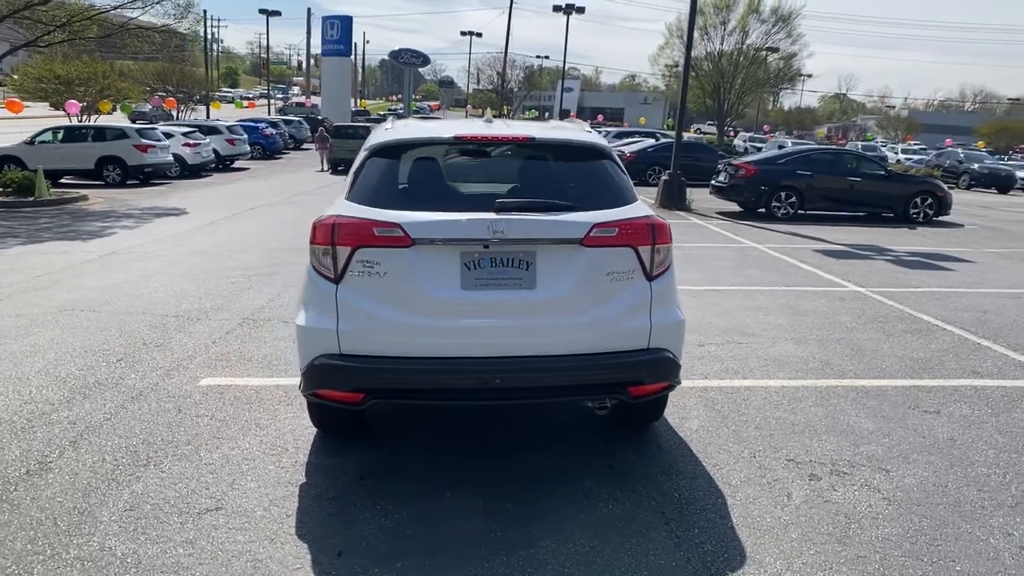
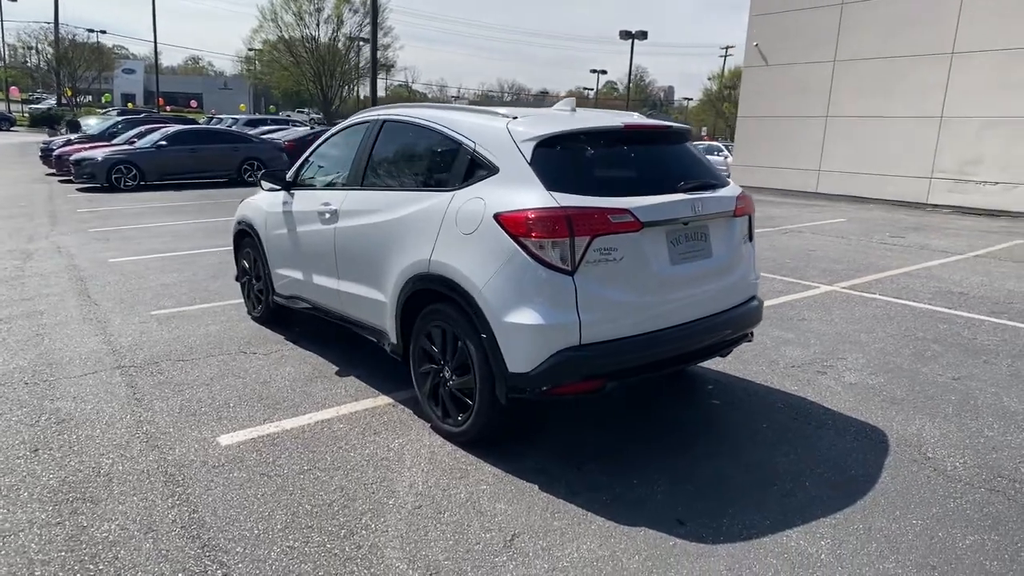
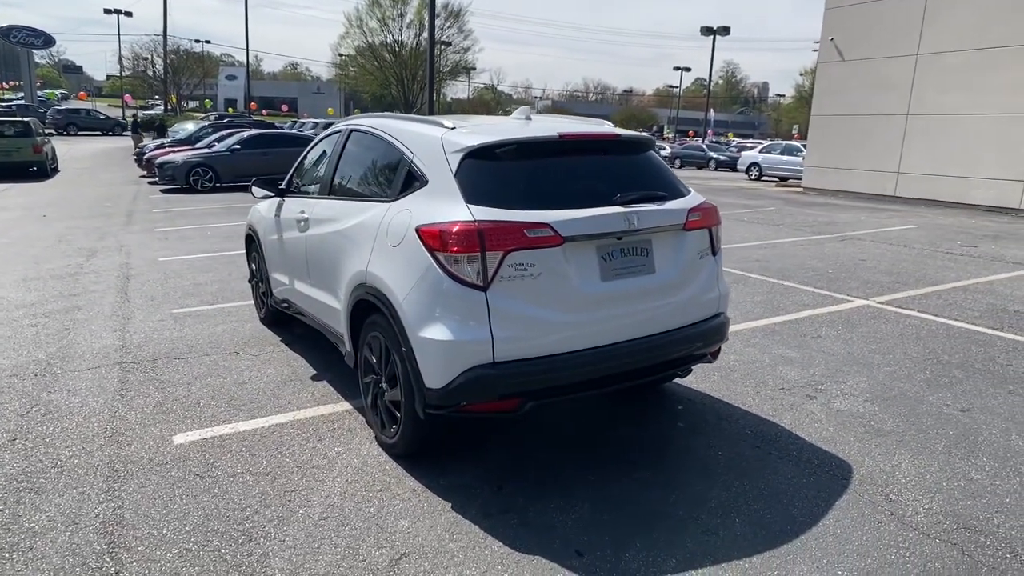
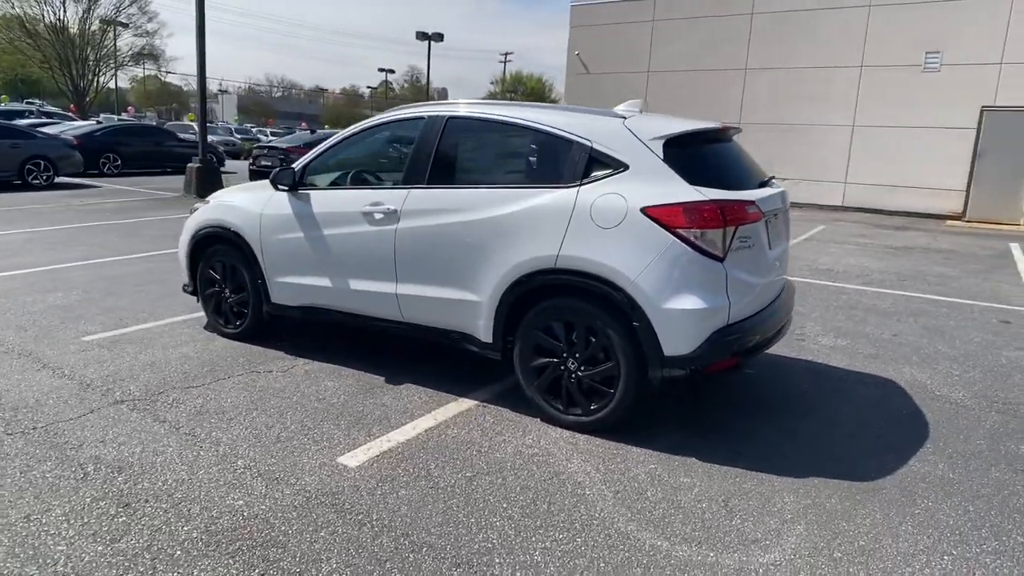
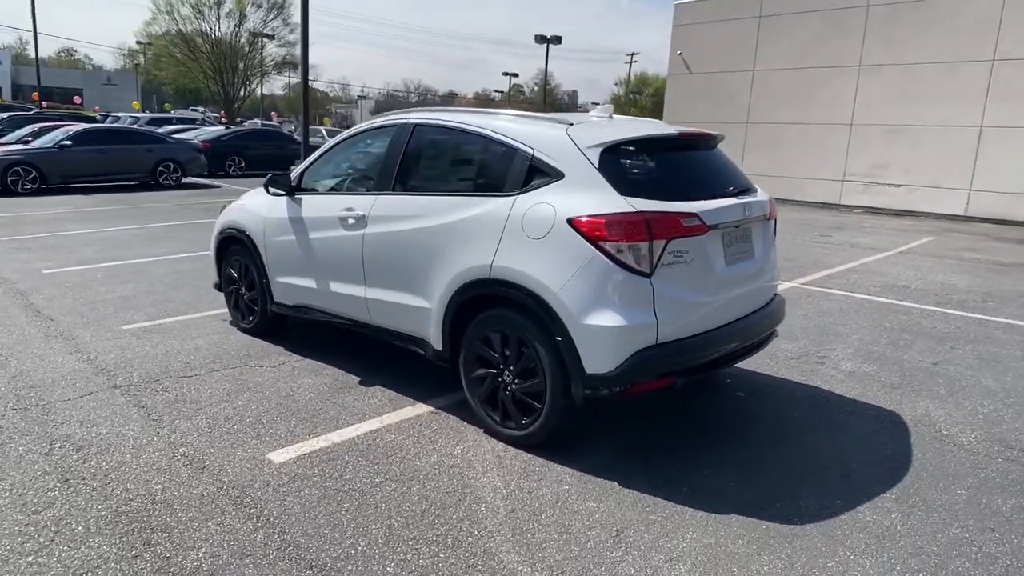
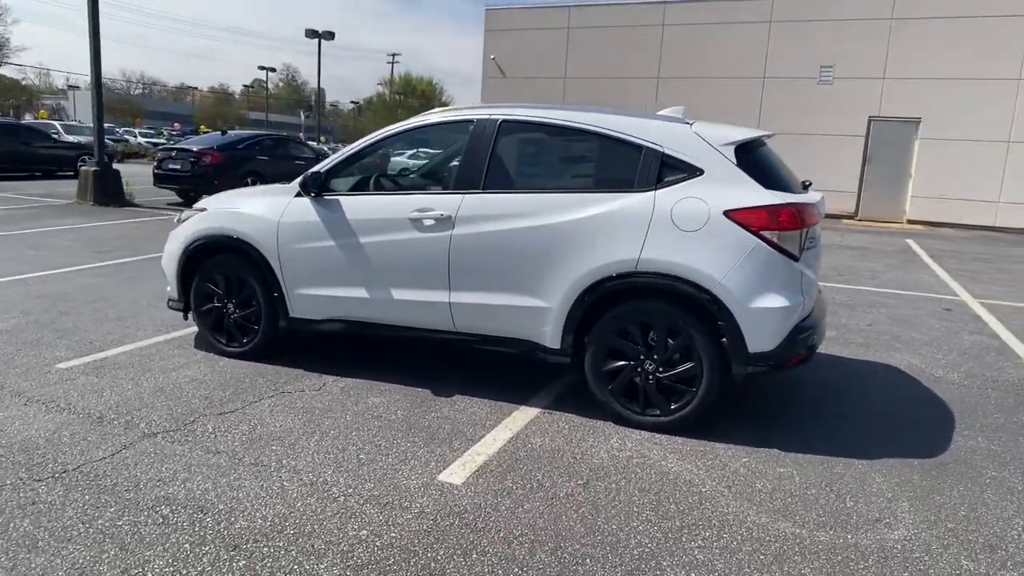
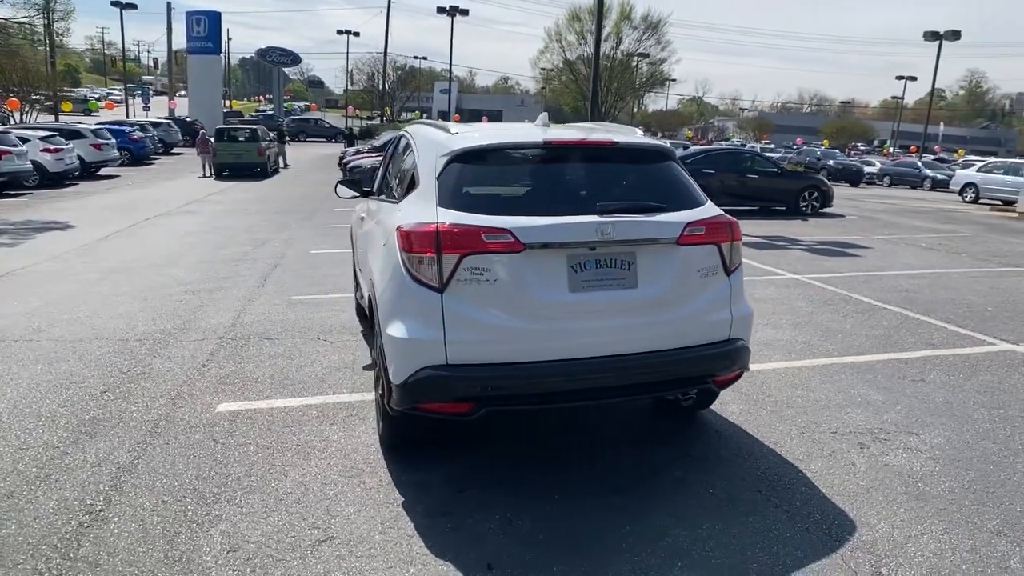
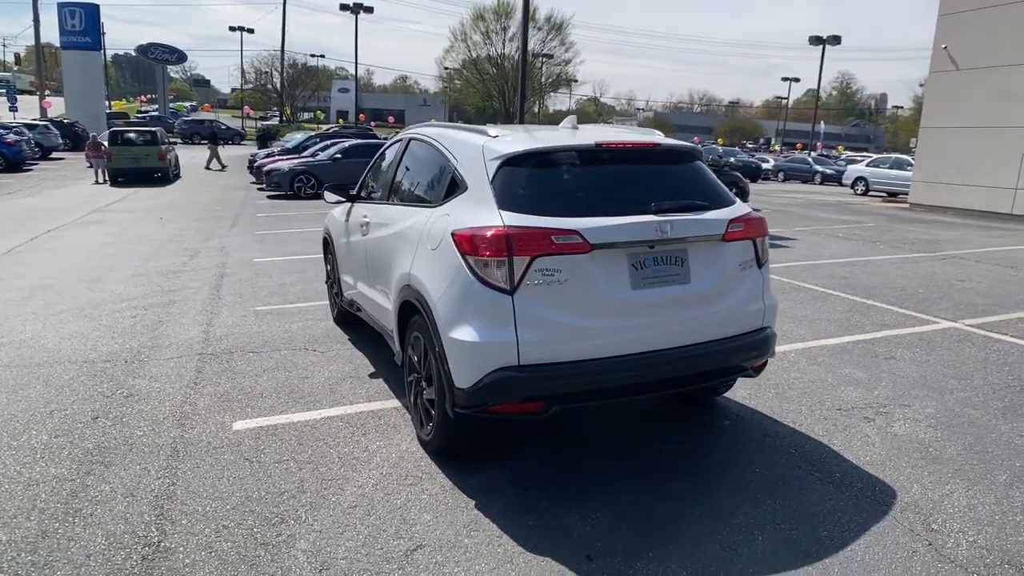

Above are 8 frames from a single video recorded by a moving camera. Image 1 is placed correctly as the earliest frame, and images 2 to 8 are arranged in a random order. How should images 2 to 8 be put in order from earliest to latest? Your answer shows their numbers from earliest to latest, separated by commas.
7, 8, 3, 2, 5, 4, 6
